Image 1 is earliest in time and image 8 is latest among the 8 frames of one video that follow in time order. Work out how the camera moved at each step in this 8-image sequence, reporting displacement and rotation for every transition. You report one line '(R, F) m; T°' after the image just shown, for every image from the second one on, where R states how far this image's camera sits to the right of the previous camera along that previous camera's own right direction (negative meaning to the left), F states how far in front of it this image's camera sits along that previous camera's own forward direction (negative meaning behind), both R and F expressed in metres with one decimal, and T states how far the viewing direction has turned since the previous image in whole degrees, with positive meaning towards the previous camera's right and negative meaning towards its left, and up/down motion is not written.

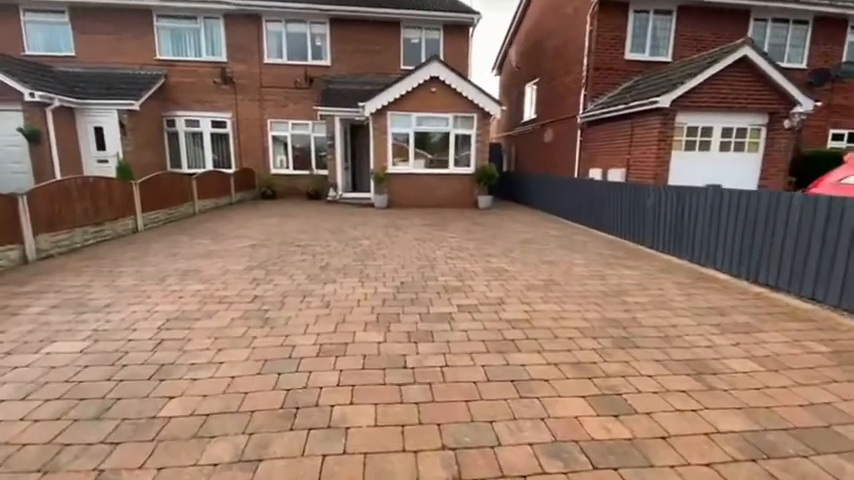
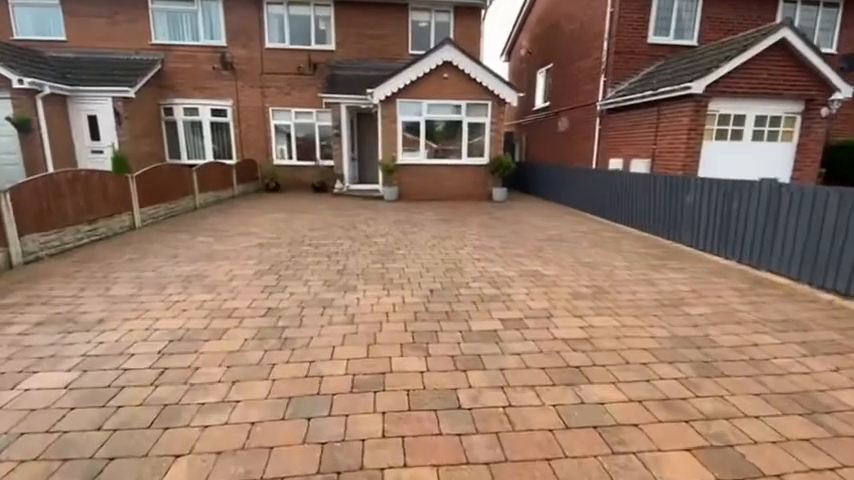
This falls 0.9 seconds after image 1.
(-0.4, +0.6) m; 0°
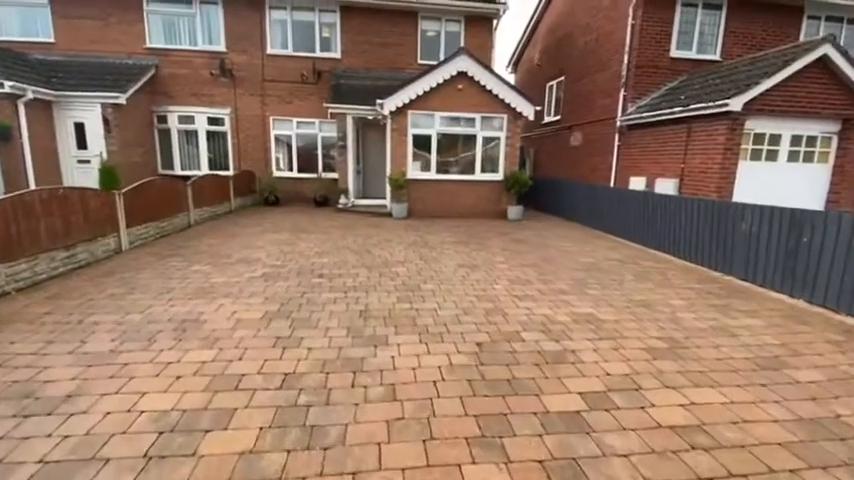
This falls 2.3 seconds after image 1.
(-0.6, +0.9) m; +1°
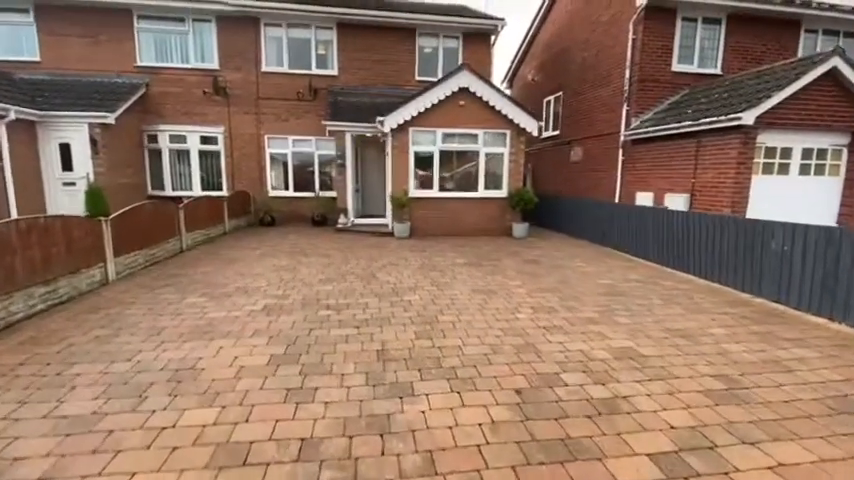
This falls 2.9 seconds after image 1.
(-0.4, +0.5) m; +1°
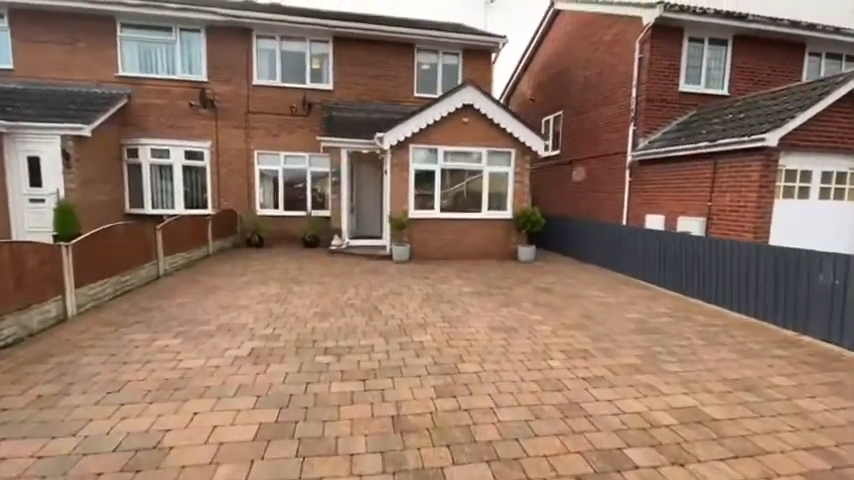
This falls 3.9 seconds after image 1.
(-0.4, +0.8) m; +2°
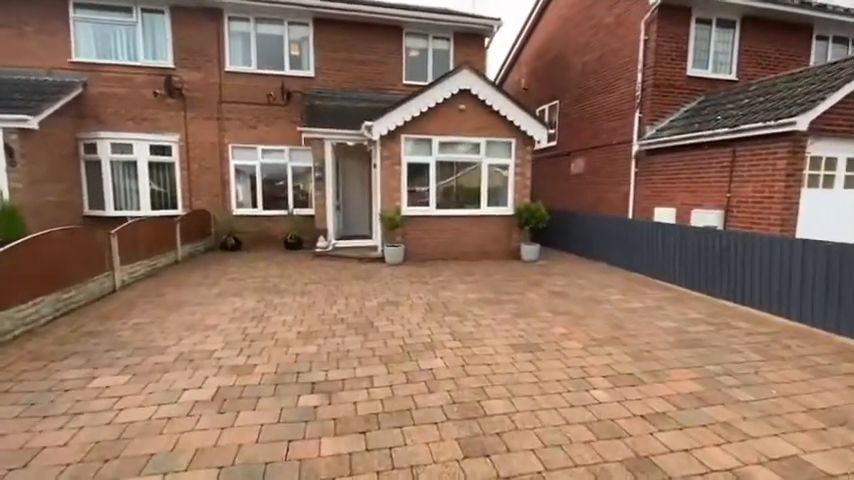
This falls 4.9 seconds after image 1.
(-0.3, +1.1) m; +2°
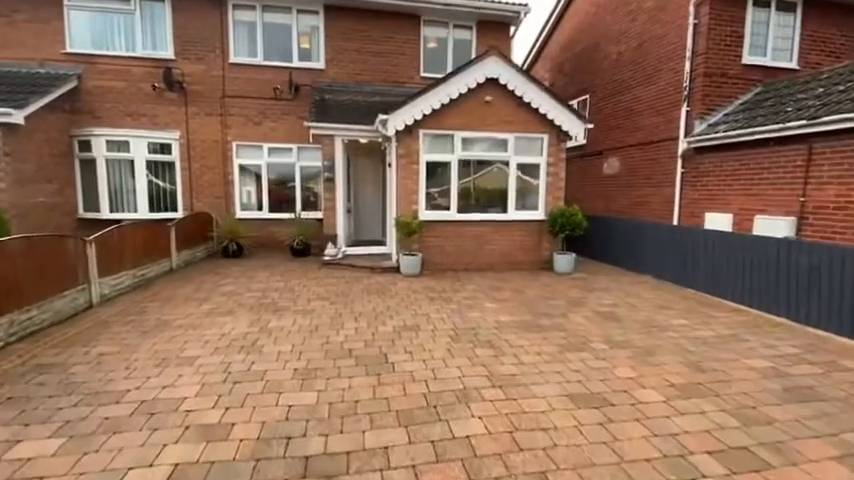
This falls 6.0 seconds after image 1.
(-0.2, +1.2) m; -2°
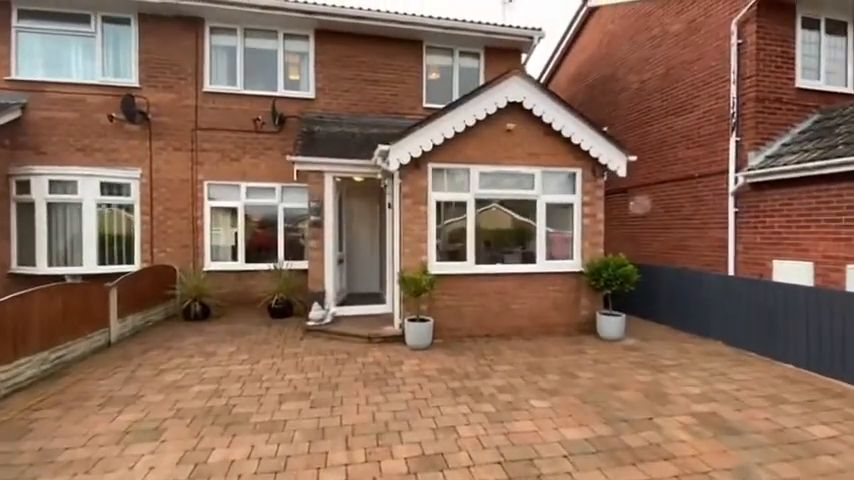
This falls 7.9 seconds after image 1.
(-0.3, +1.9) m; +1°
